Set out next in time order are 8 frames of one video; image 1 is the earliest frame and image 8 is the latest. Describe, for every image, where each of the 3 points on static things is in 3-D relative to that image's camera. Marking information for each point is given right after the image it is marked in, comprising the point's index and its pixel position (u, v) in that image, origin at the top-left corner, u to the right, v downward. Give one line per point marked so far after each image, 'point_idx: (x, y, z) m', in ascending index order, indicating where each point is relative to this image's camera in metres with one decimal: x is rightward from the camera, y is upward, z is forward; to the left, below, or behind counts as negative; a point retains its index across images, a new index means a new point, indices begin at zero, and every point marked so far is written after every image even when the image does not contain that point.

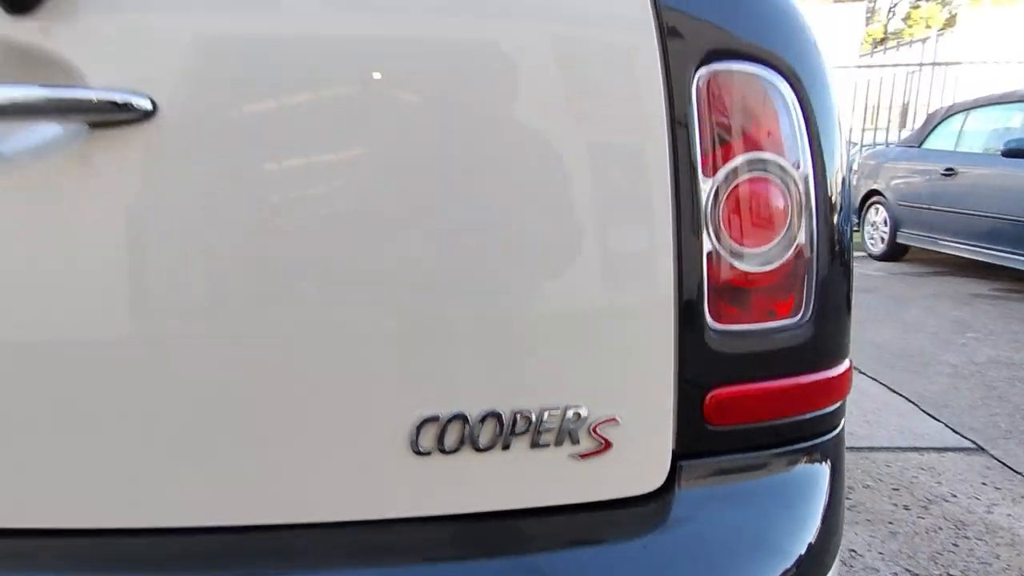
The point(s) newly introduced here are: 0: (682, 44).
0: (+0.2, +0.3, +0.6) m
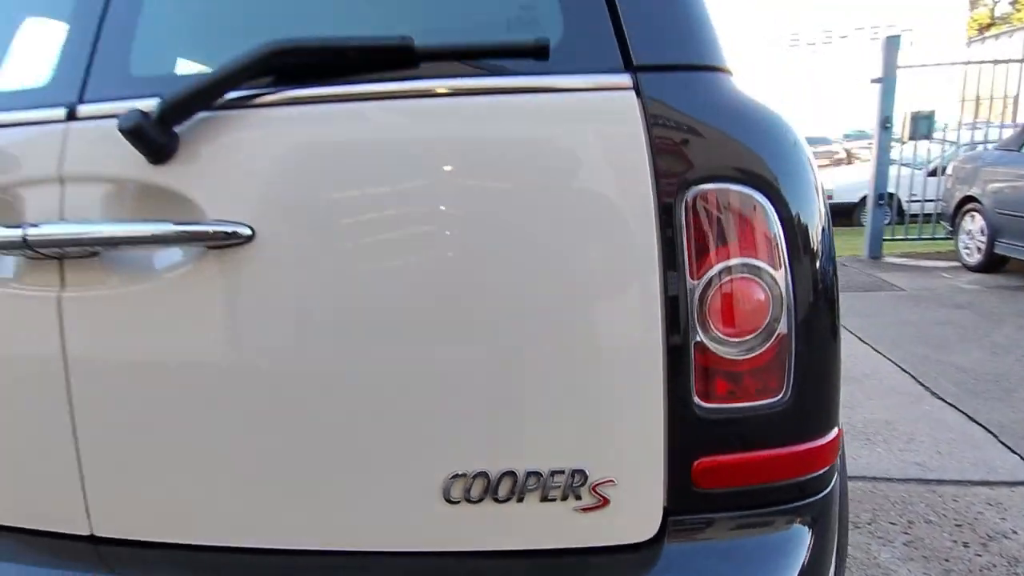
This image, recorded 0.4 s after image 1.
0: (+0.2, +0.2, +0.7) m
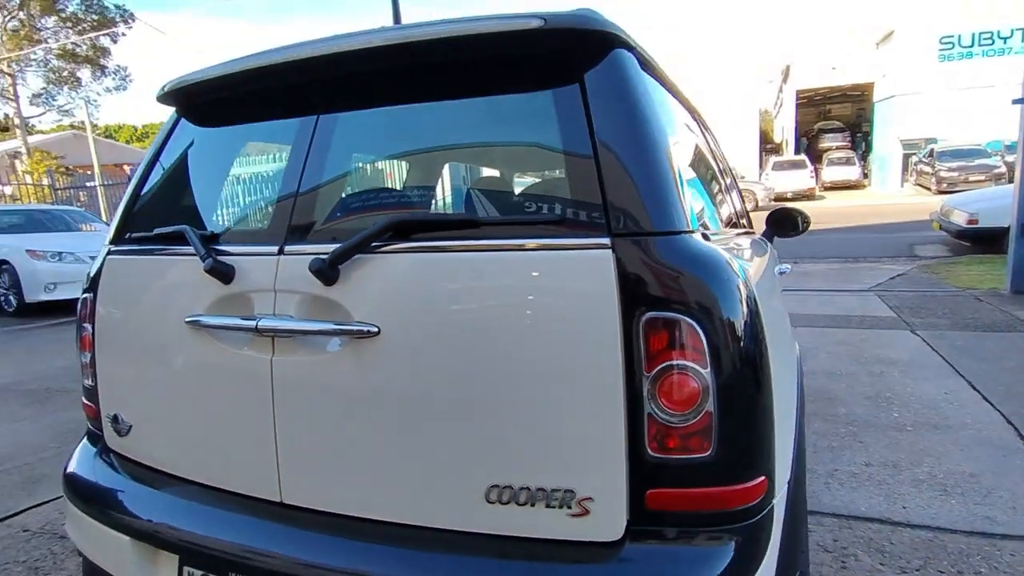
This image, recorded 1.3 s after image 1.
0: (+0.2, 0.0, +1.1) m
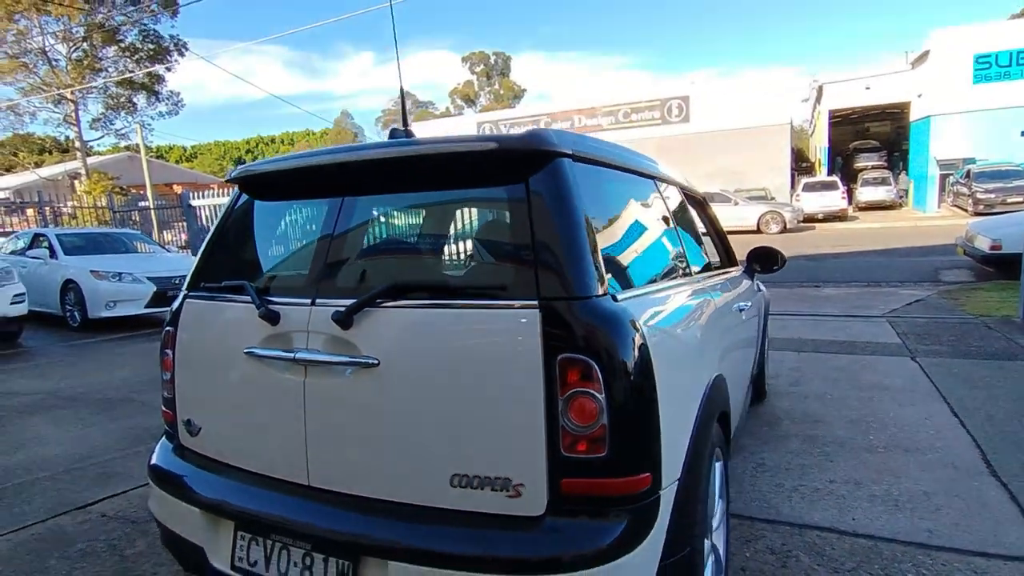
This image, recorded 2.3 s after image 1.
0: (+0.1, -0.1, +1.6) m
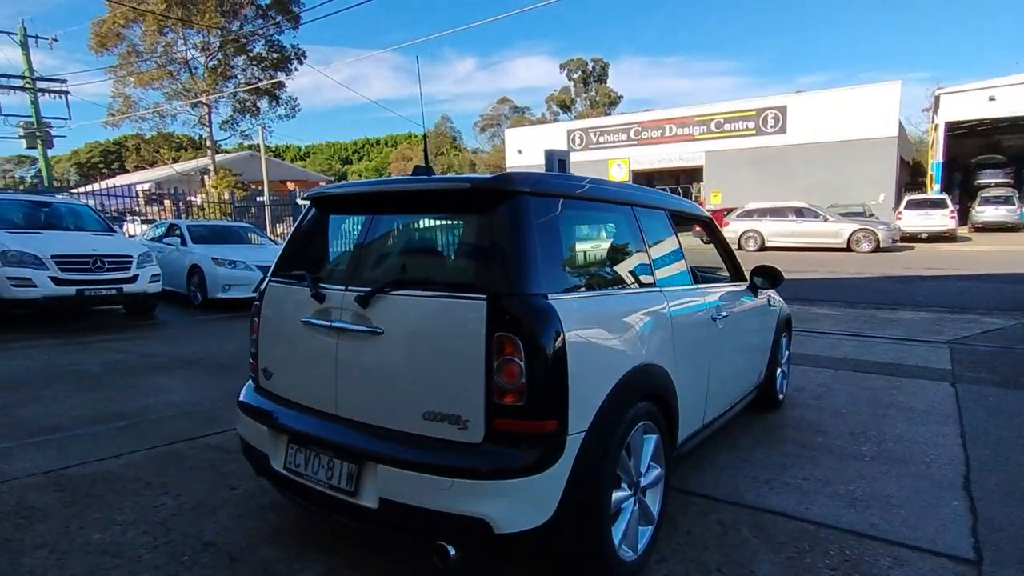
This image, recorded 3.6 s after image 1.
0: (-0.1, -0.1, +2.3) m
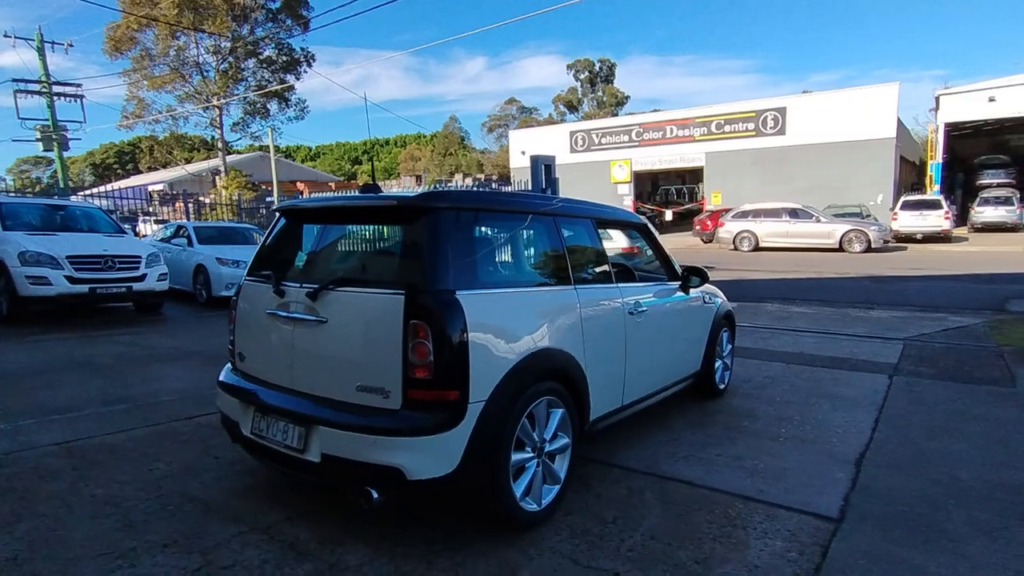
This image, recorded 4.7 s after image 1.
0: (-0.5, -0.1, +2.8) m
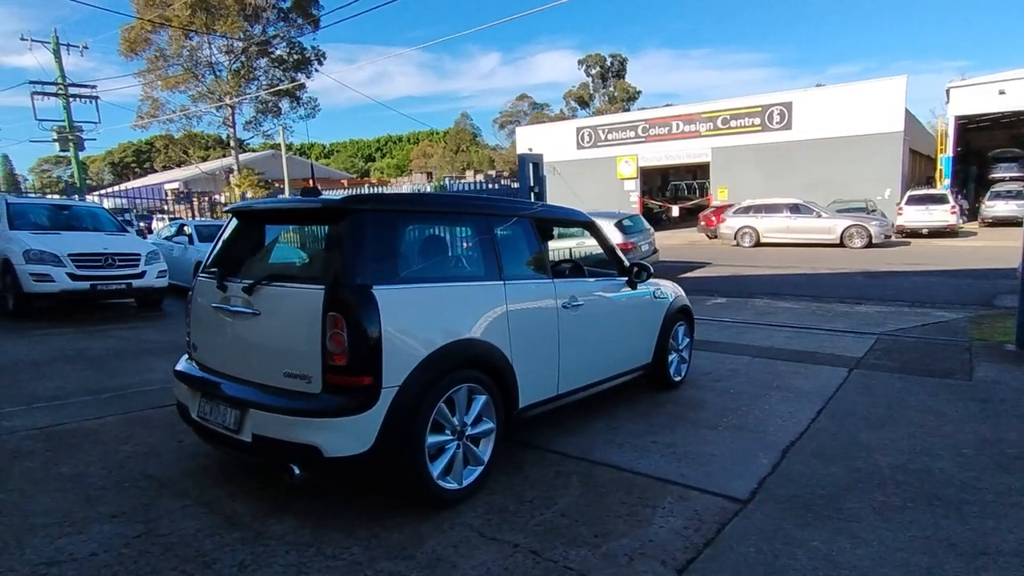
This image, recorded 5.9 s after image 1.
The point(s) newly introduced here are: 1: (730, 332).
0: (-1.0, -0.1, +3.1) m
1: (+3.4, -0.7, +9.3) m
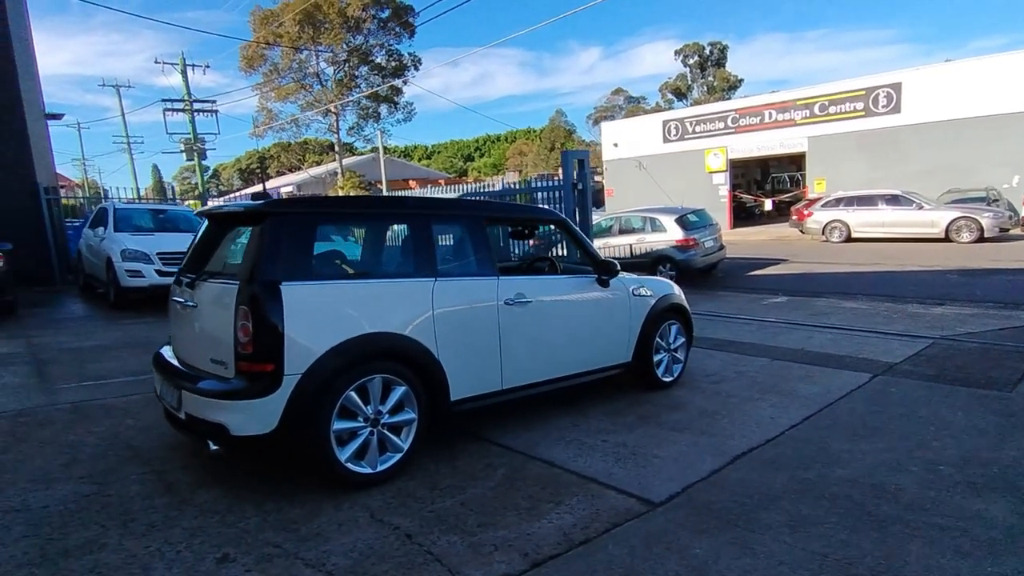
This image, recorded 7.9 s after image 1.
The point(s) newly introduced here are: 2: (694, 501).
0: (-1.6, -0.1, +3.4) m
1: (+3.8, -0.7, +8.8) m
2: (+1.1, -1.3, +3.6) m
